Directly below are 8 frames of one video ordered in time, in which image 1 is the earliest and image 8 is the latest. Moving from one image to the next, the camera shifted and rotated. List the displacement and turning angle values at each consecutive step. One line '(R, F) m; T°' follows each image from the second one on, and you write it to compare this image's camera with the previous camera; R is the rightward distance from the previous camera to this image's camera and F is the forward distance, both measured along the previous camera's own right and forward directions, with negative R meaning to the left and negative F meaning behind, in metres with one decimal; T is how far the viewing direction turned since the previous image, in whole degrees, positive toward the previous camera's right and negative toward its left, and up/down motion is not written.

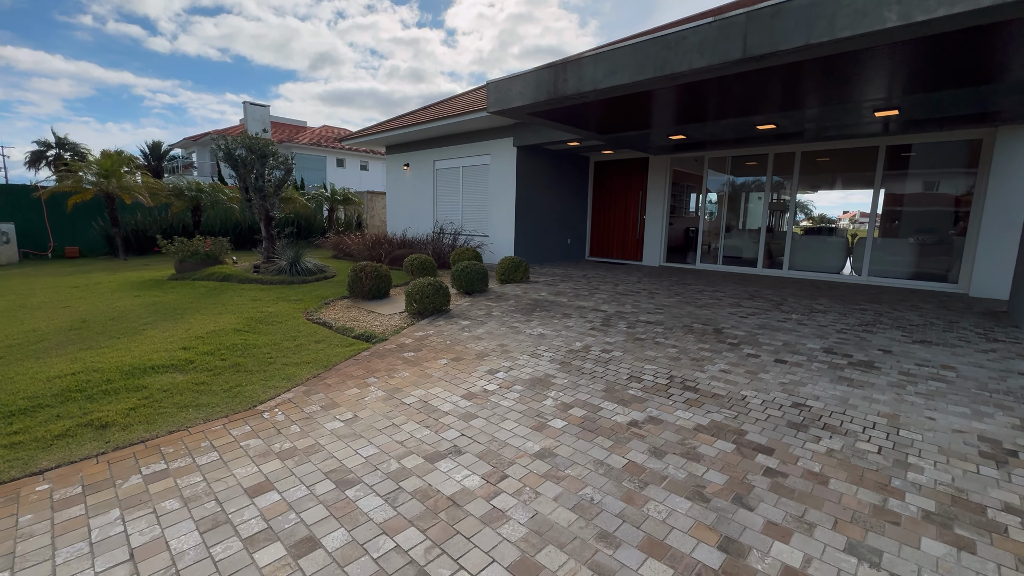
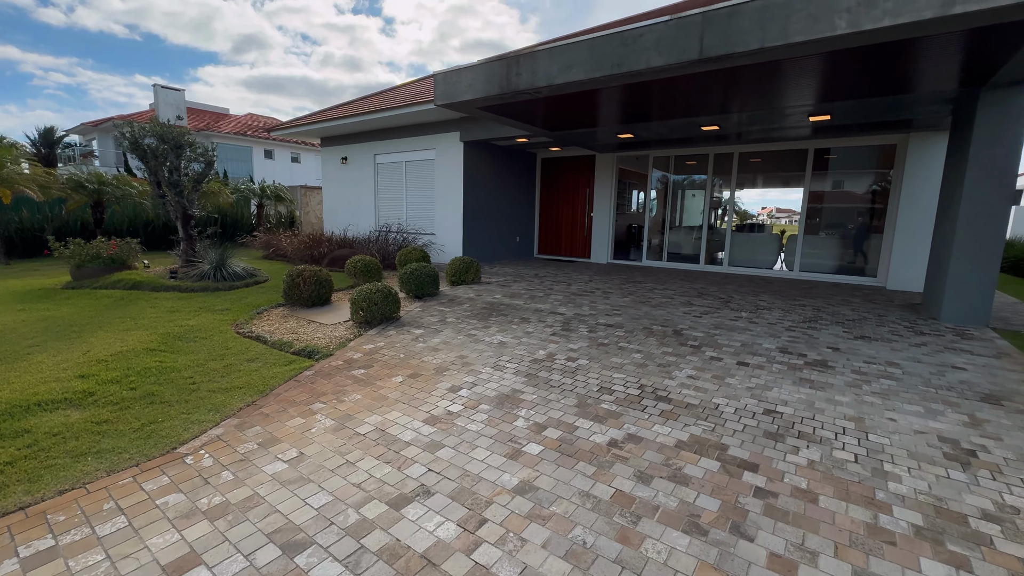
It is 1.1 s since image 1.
(-0.1, +0.3) m; +7°
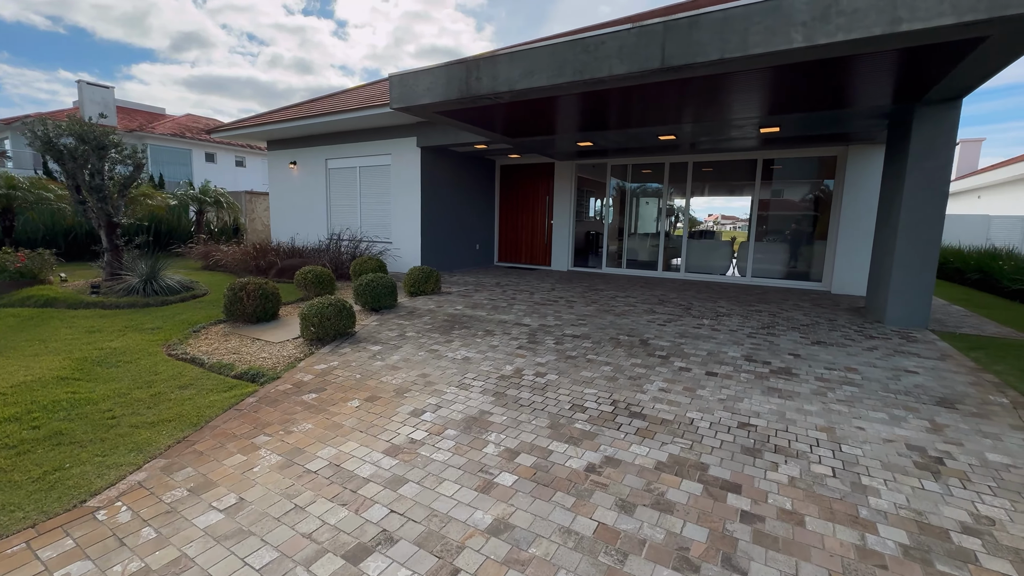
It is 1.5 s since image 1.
(-0.1, +0.2) m; +5°
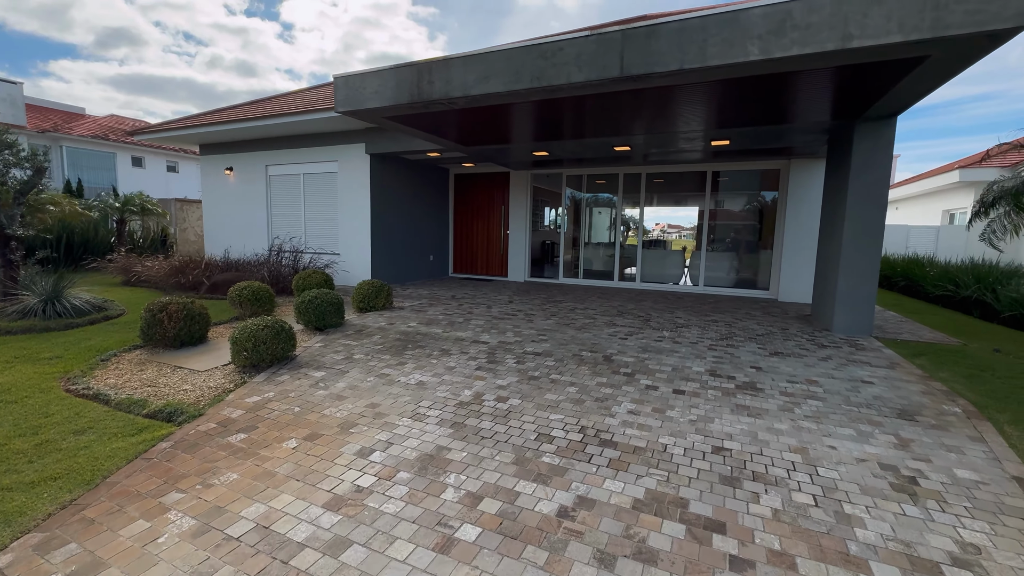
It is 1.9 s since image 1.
(0.0, +0.3) m; +6°
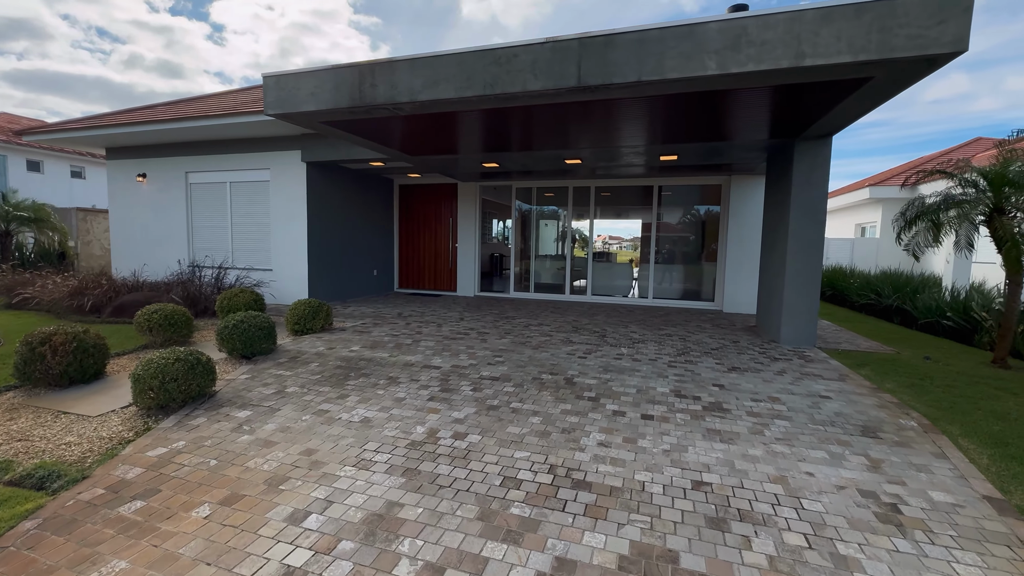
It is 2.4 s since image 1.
(-0.1, +0.3) m; +7°
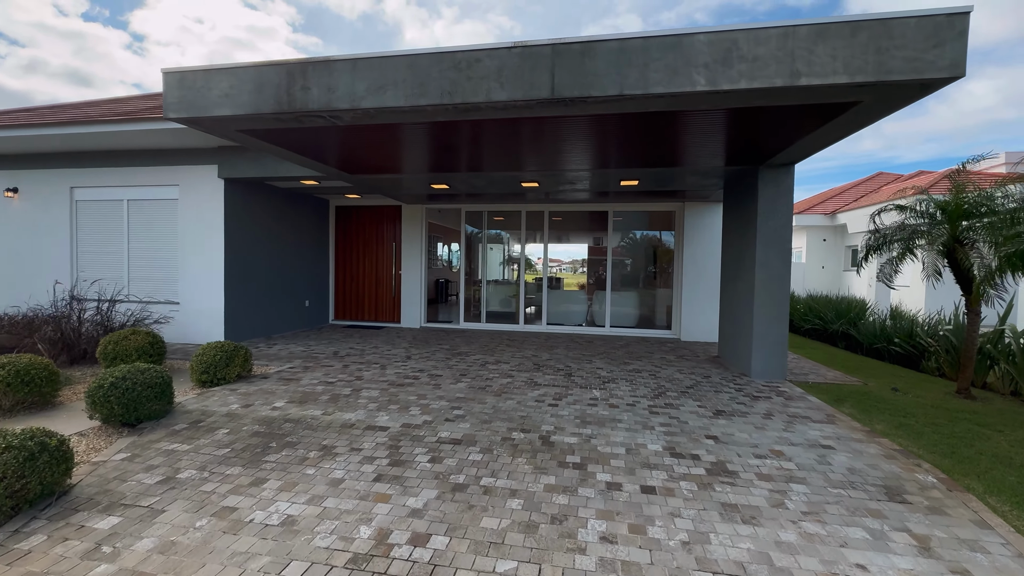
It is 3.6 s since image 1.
(-0.2, +0.6) m; +8°
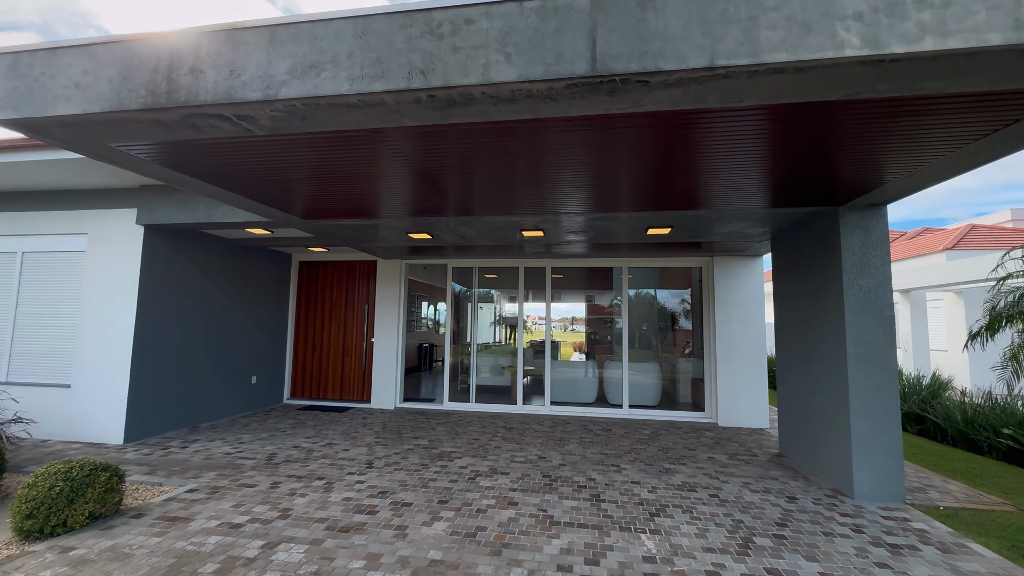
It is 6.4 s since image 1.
(-0.1, +1.5) m; +1°
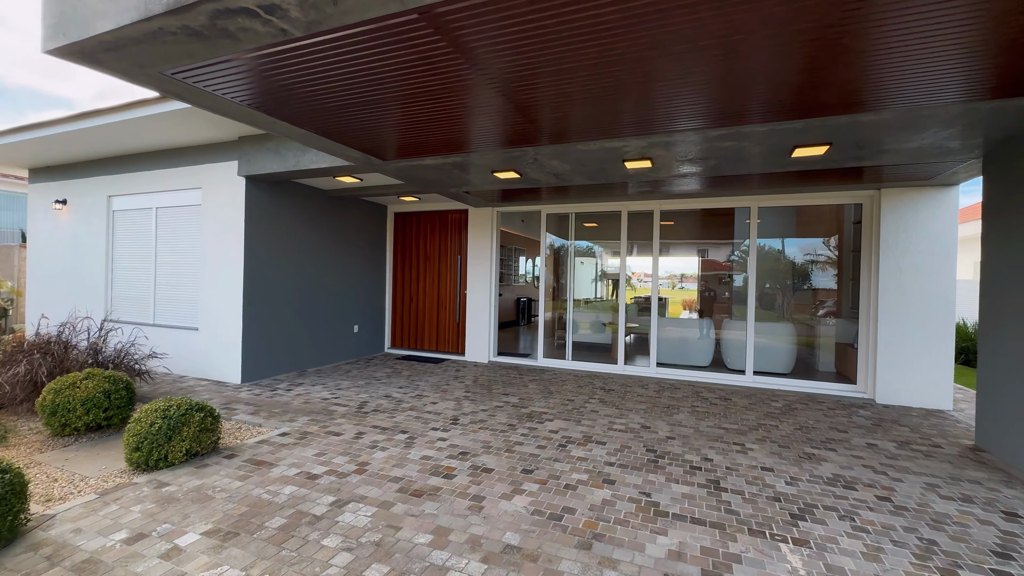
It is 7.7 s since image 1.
(0.0, +0.6) m; -13°
